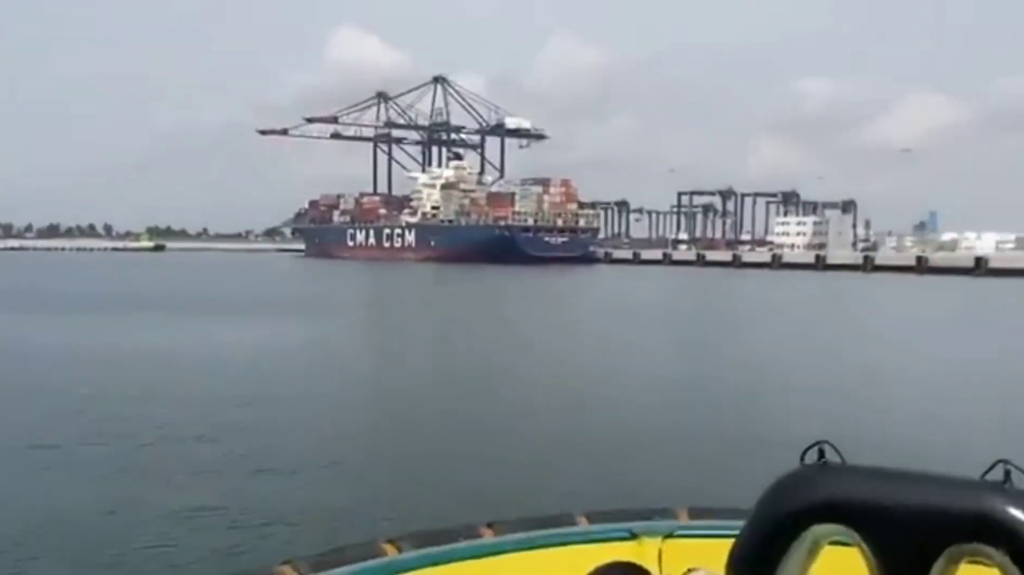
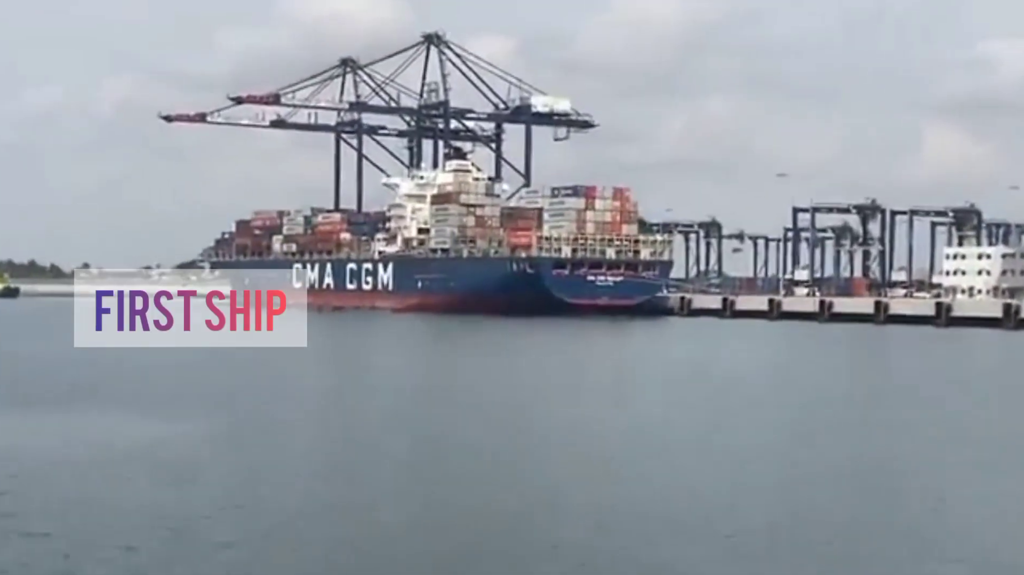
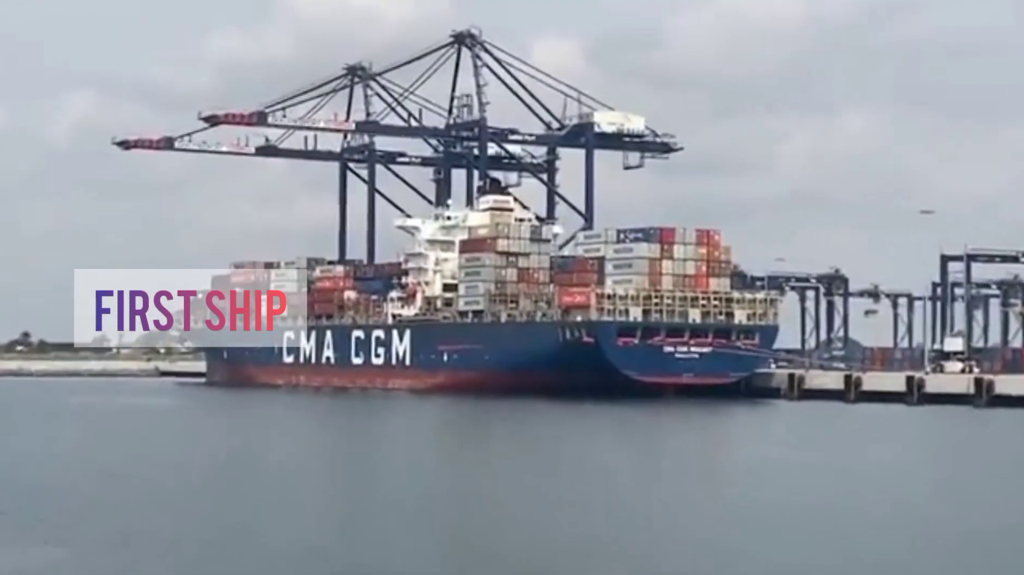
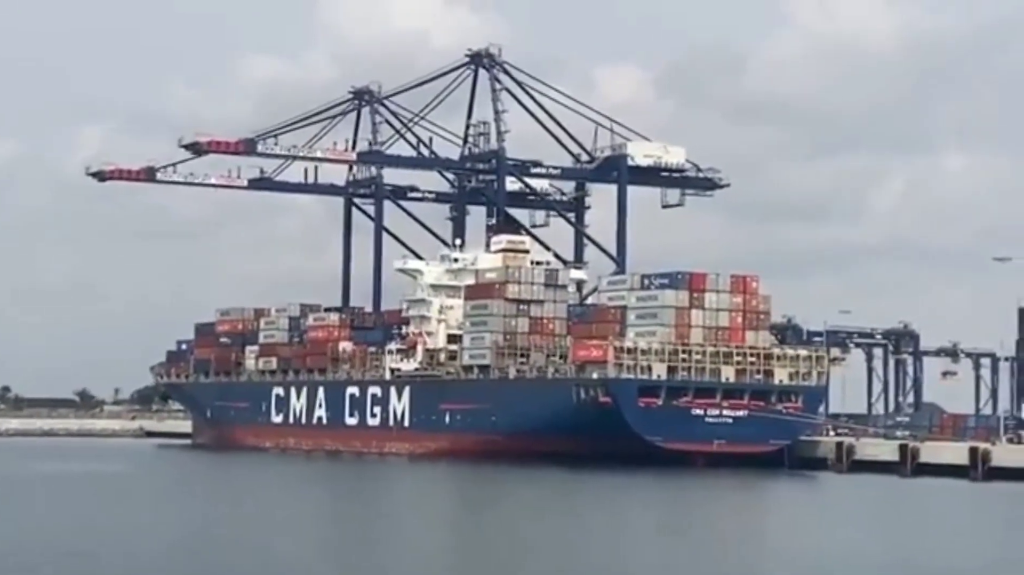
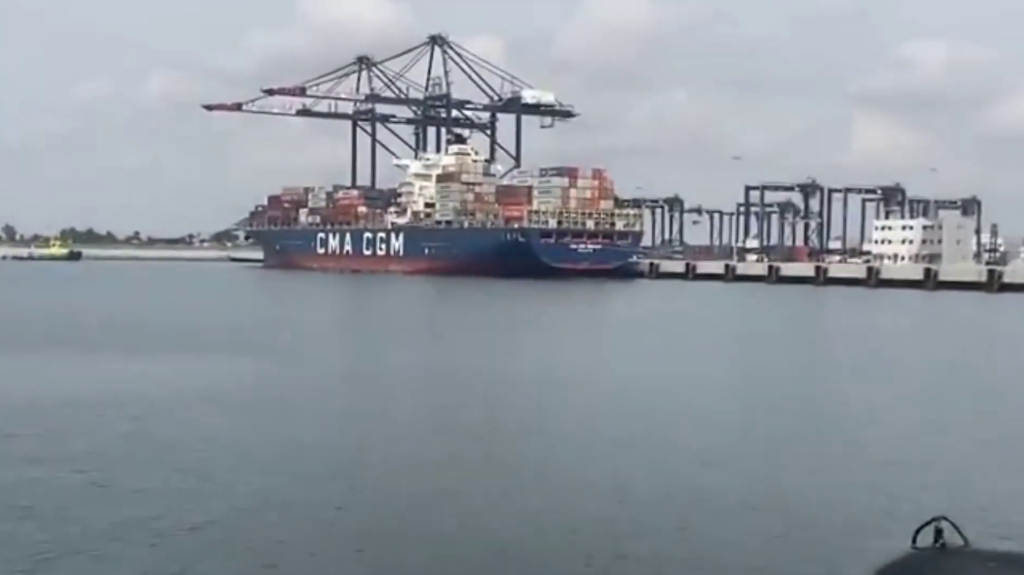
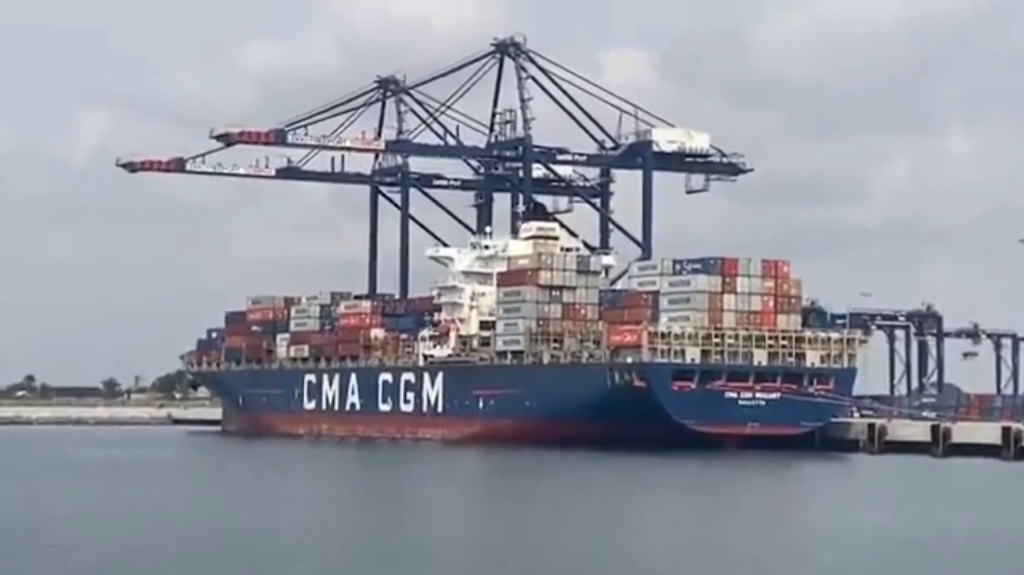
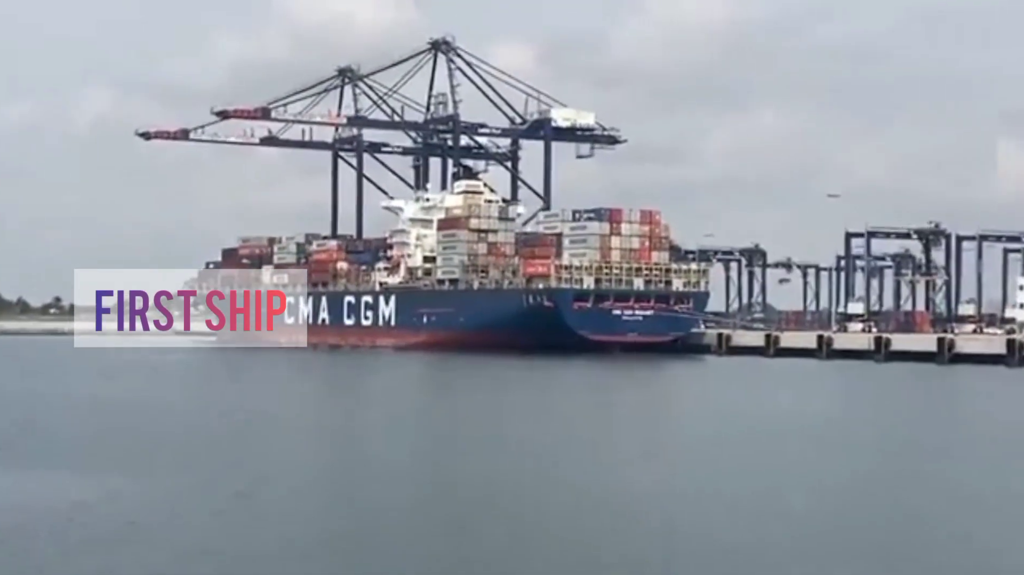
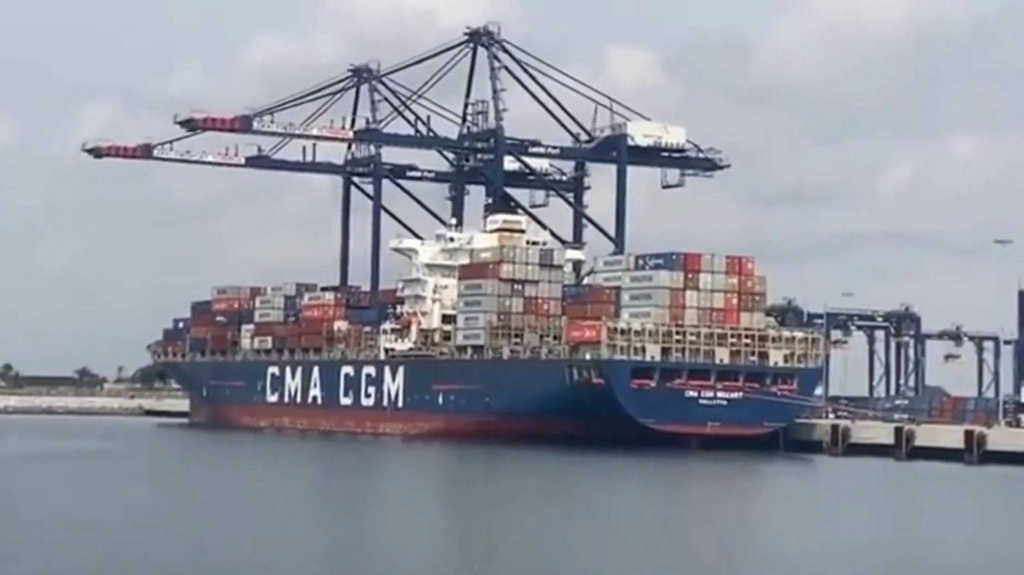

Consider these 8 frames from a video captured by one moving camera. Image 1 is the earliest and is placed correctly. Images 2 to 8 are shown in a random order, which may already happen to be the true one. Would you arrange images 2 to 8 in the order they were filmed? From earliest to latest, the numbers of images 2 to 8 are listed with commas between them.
5, 2, 7, 3, 6, 4, 8
